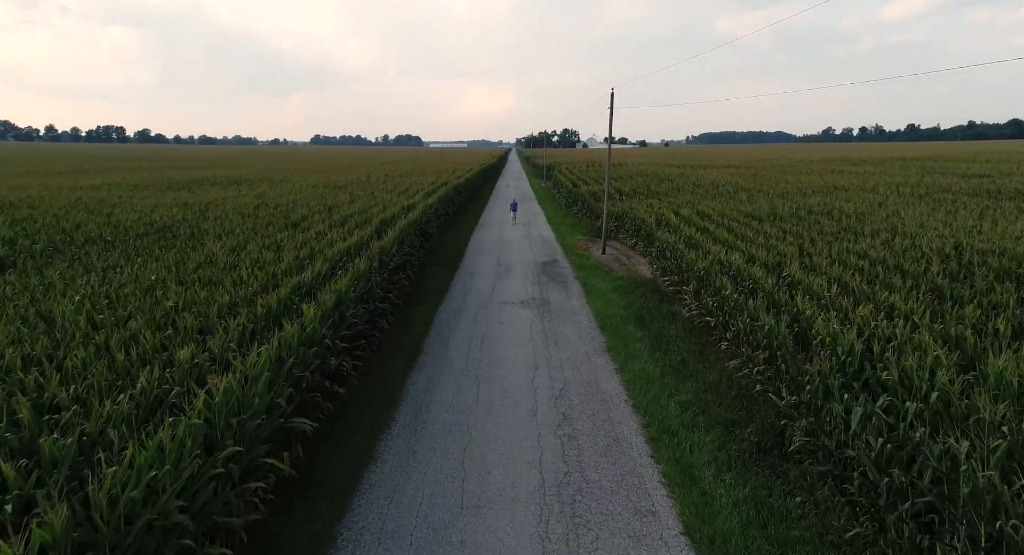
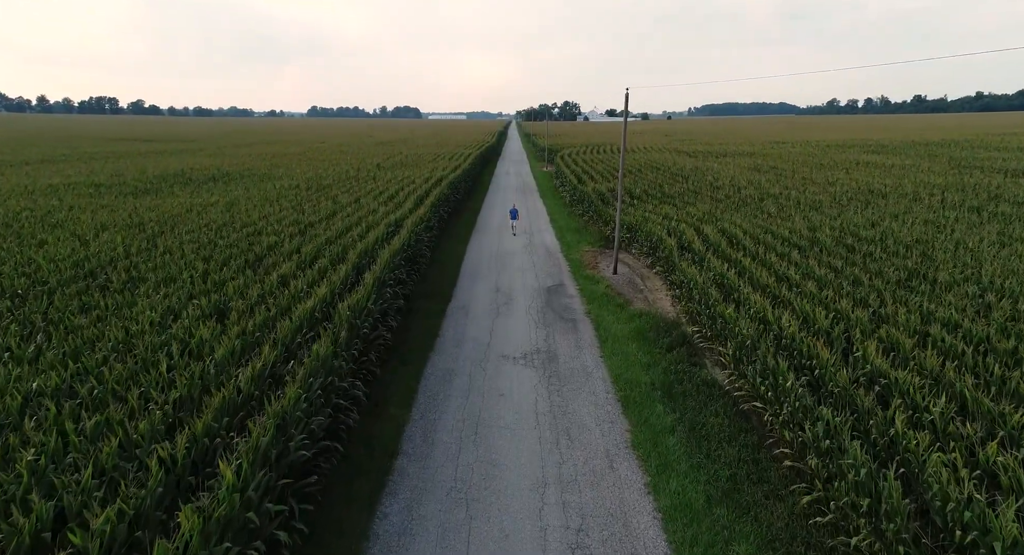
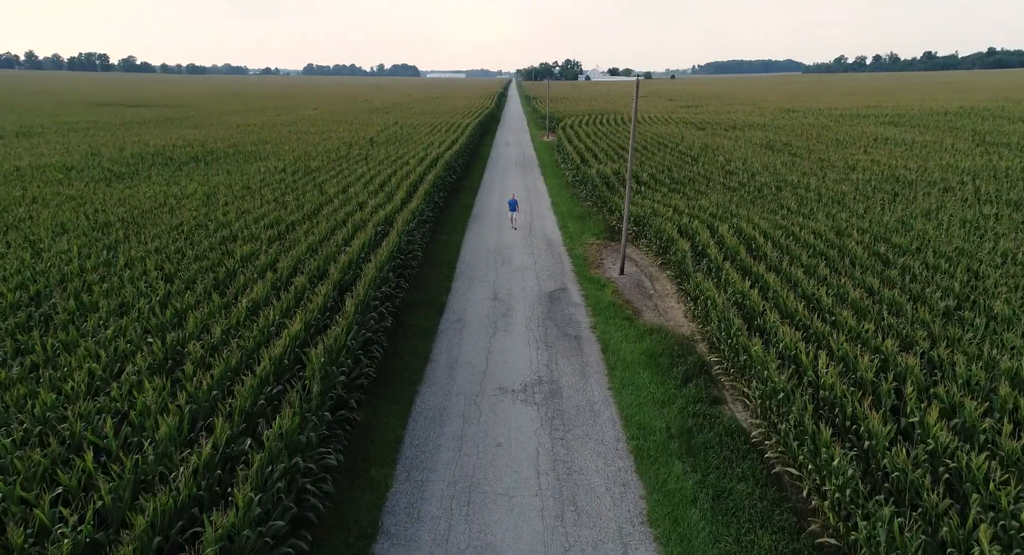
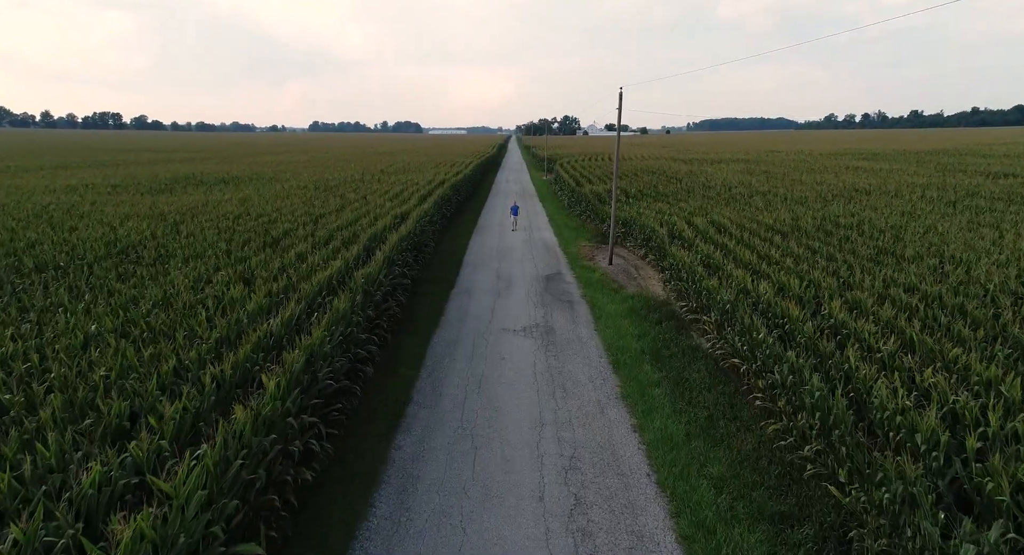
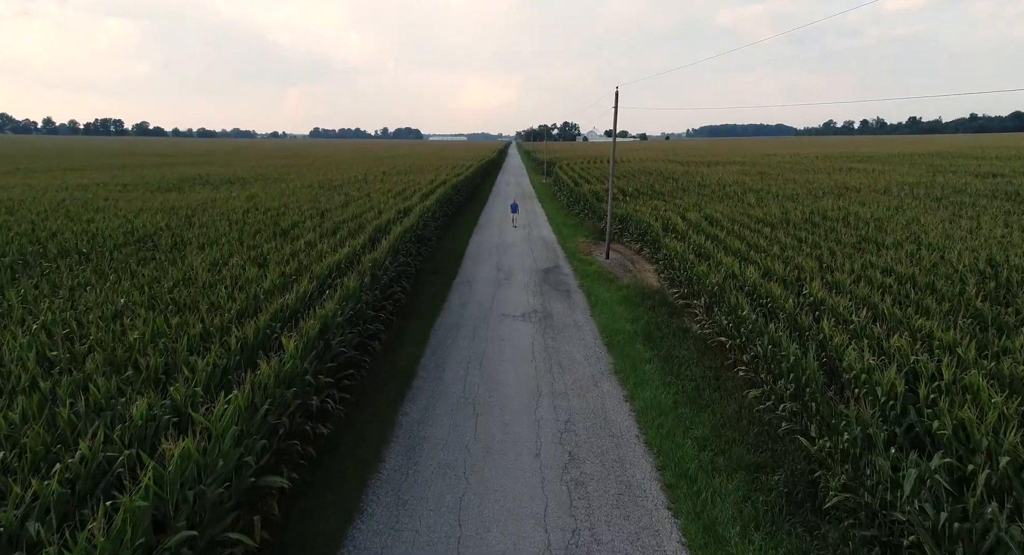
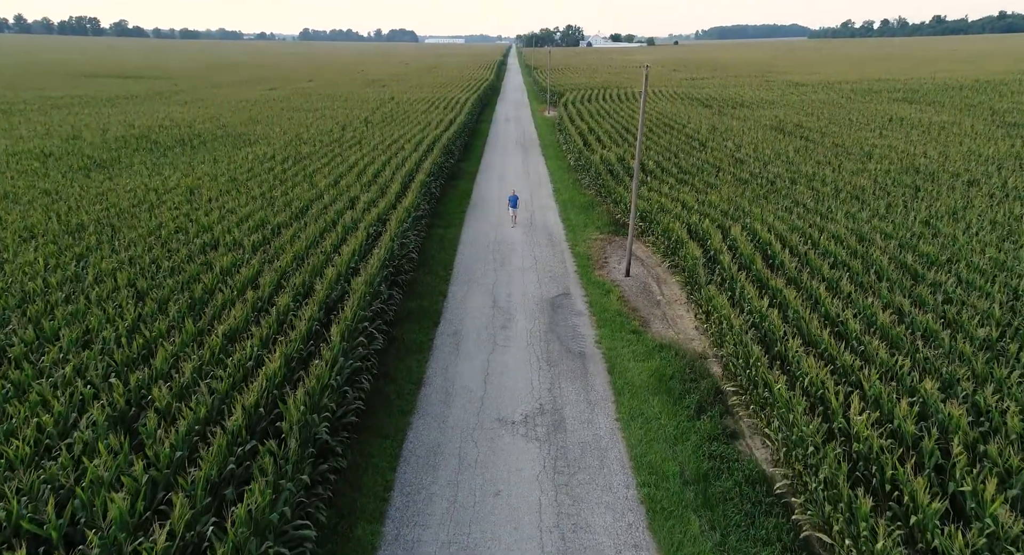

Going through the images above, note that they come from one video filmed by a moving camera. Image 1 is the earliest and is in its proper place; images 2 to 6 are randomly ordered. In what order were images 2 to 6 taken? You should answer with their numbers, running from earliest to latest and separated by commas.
5, 4, 2, 3, 6
